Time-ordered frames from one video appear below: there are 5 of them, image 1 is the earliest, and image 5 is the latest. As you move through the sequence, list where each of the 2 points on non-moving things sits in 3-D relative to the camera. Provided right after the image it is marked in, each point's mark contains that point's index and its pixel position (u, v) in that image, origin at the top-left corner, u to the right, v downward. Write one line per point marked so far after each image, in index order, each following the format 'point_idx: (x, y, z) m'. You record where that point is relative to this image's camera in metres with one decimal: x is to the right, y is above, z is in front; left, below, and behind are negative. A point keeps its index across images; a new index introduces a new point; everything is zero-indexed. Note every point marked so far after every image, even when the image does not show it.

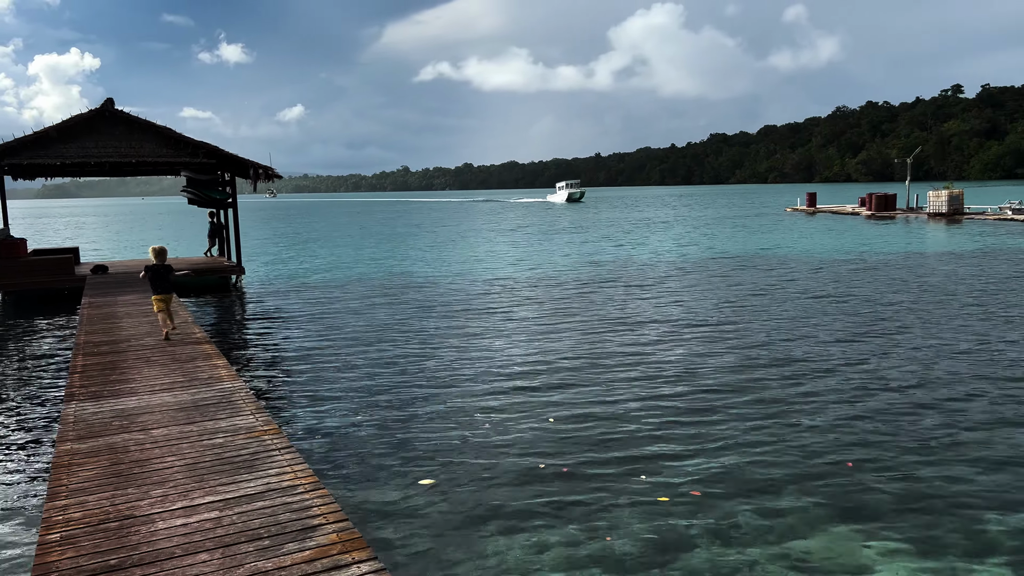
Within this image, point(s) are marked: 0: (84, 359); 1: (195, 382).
0: (-5.3, -0.9, +10.3) m
1: (-3.4, -1.0, +9.0) m
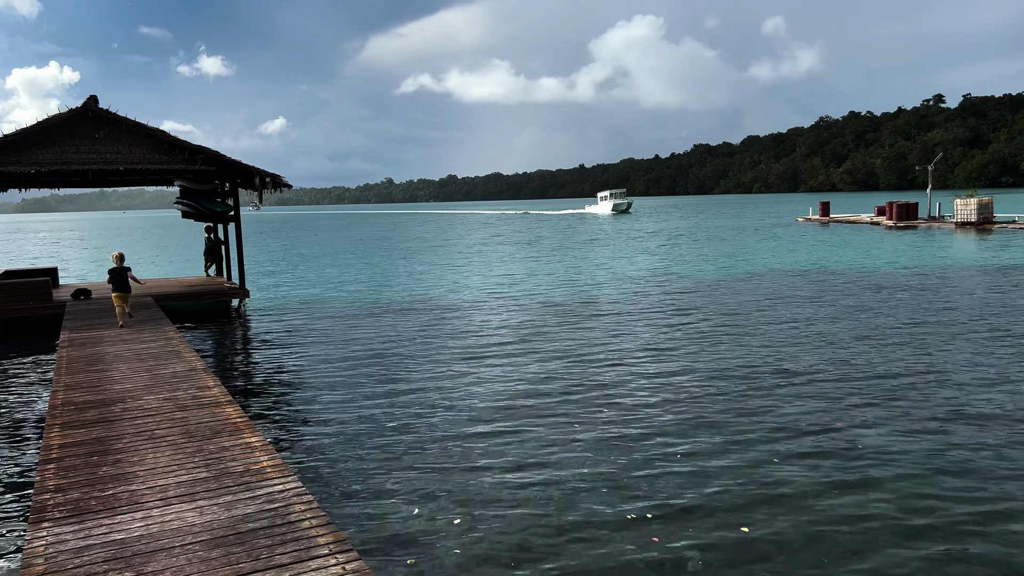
0: (-4.0, -1.3, +7.4) m
1: (-2.1, -1.4, +6.1) m
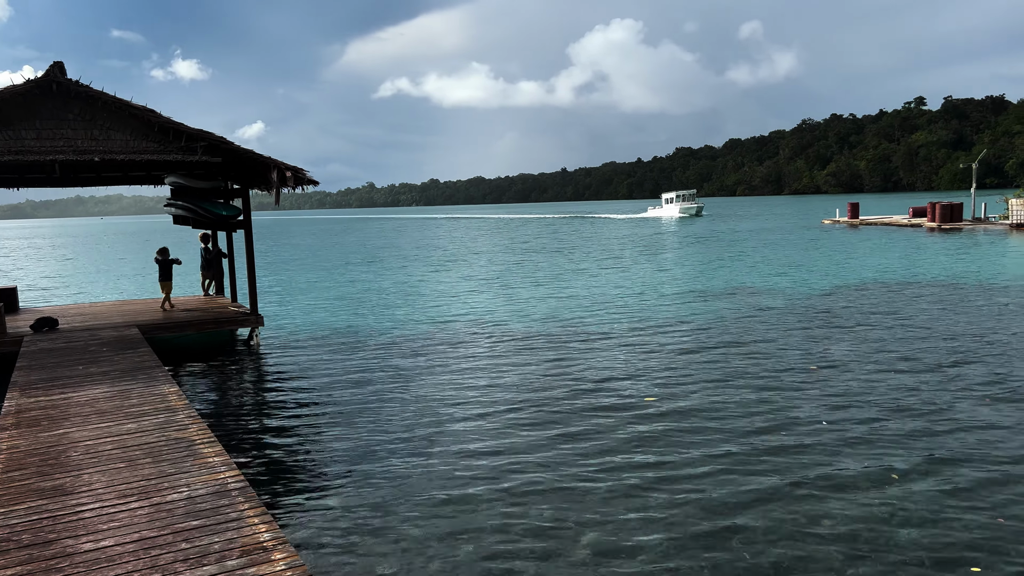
0: (-2.0, -1.7, +3.0) m
1: (-0.1, -1.8, +1.7) m
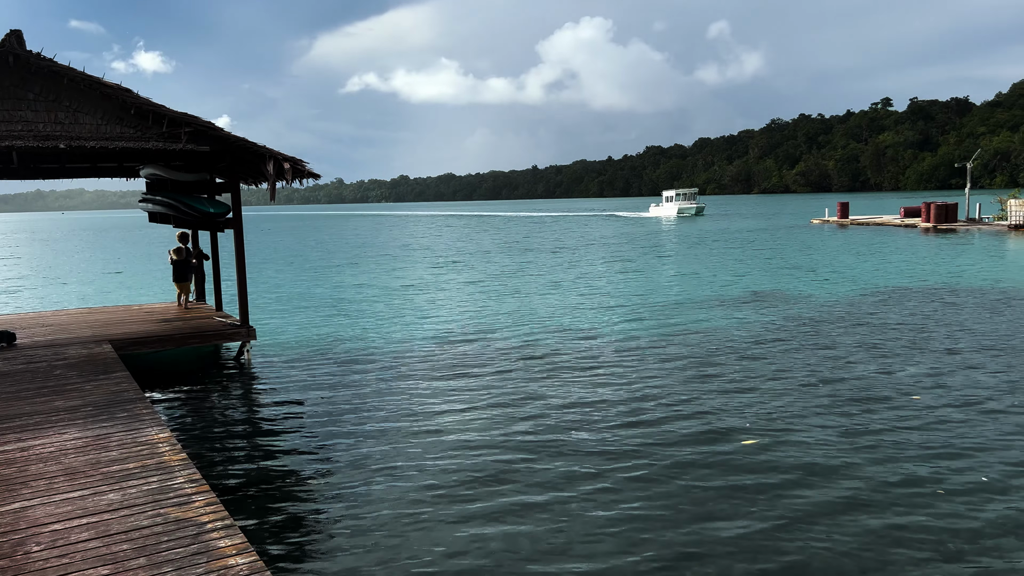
0: (-1.1, -1.9, +1.1) m
1: (+0.9, -2.0, -0.1) m
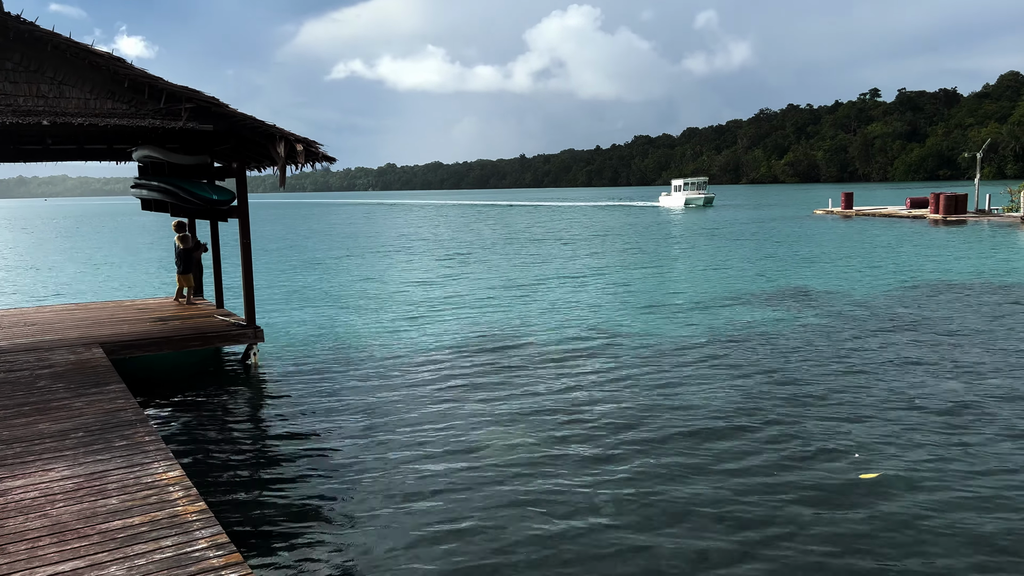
0: (-0.4, -2.0, -0.2) m
1: (+1.7, -2.1, -1.4) m
